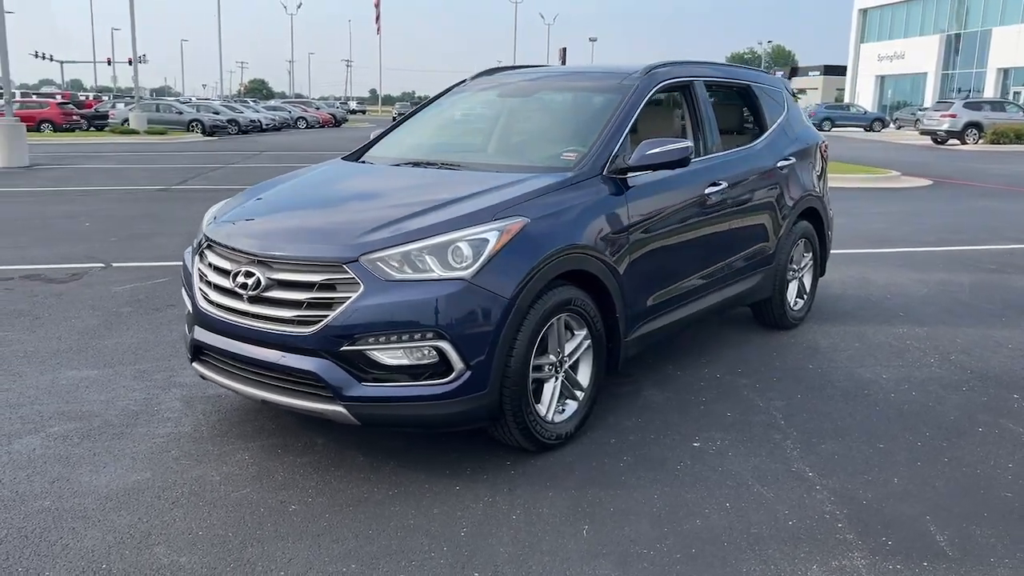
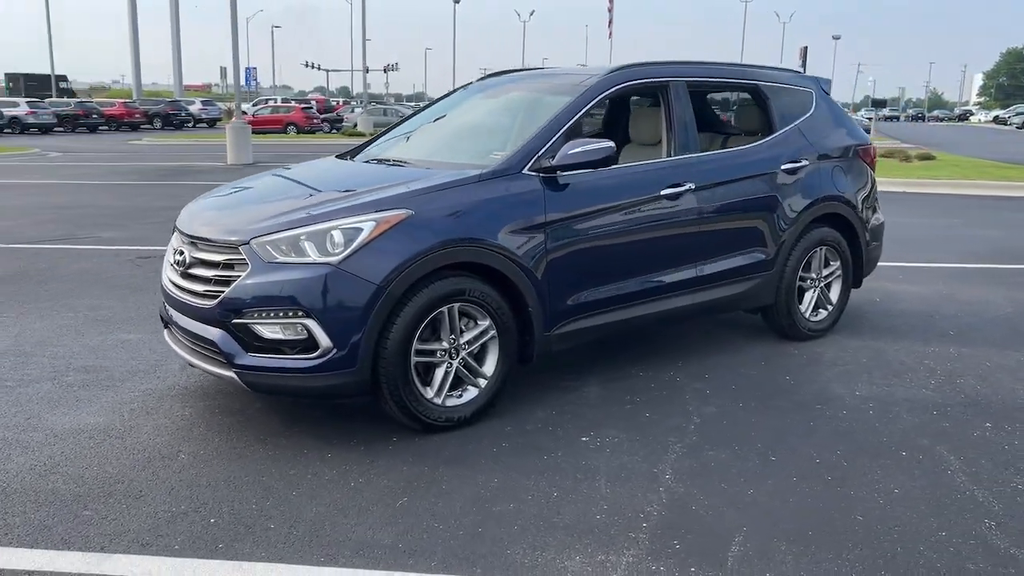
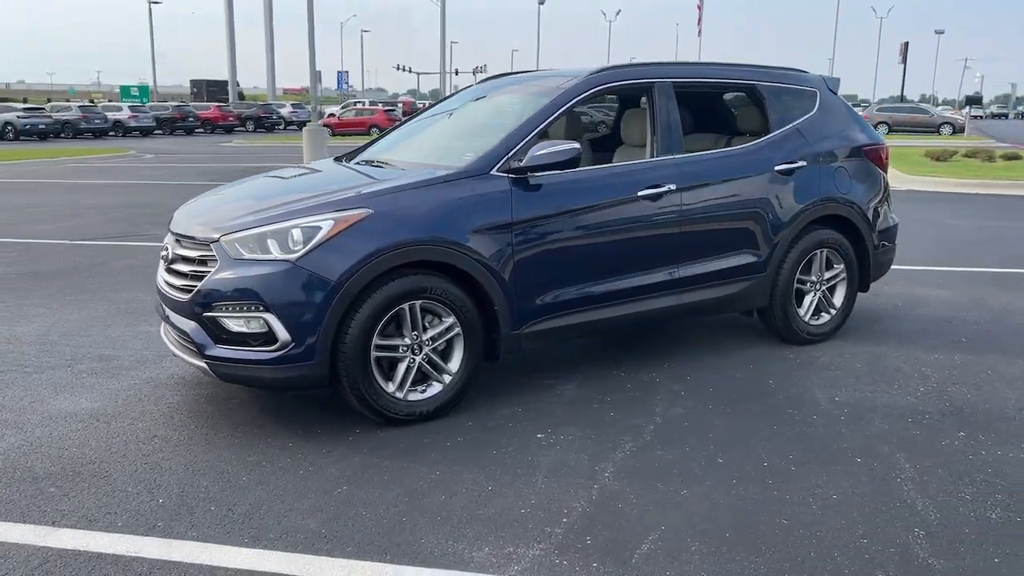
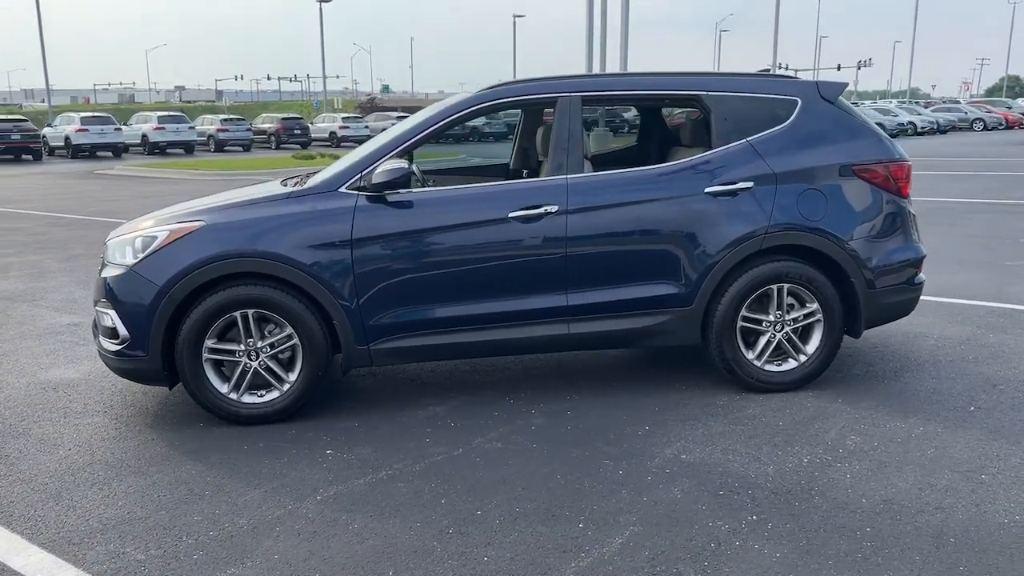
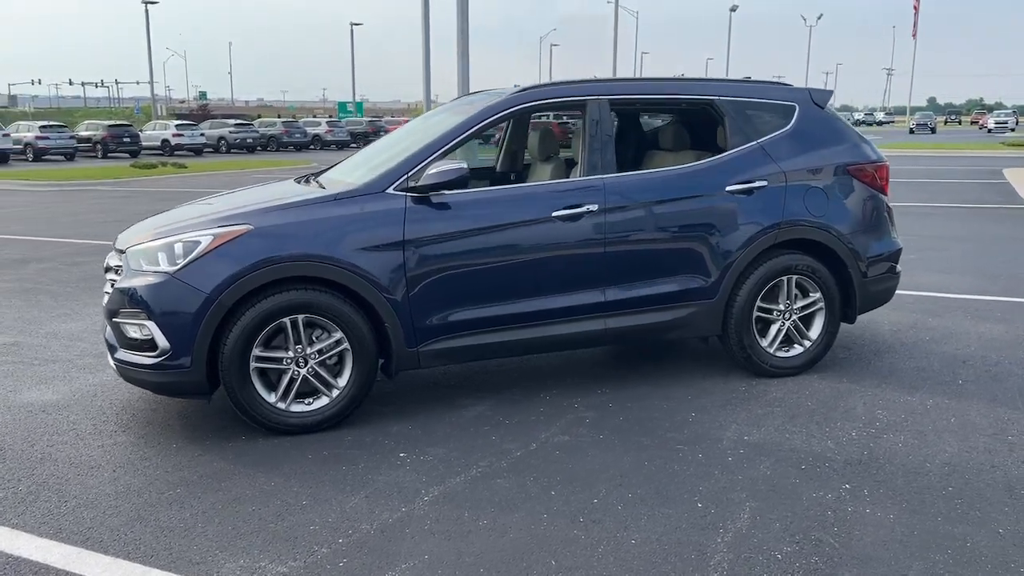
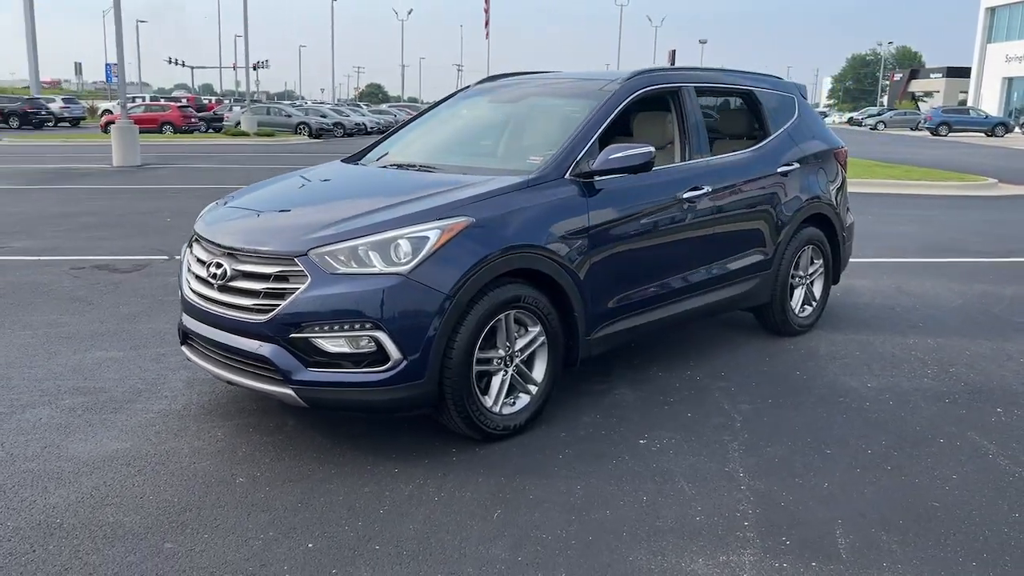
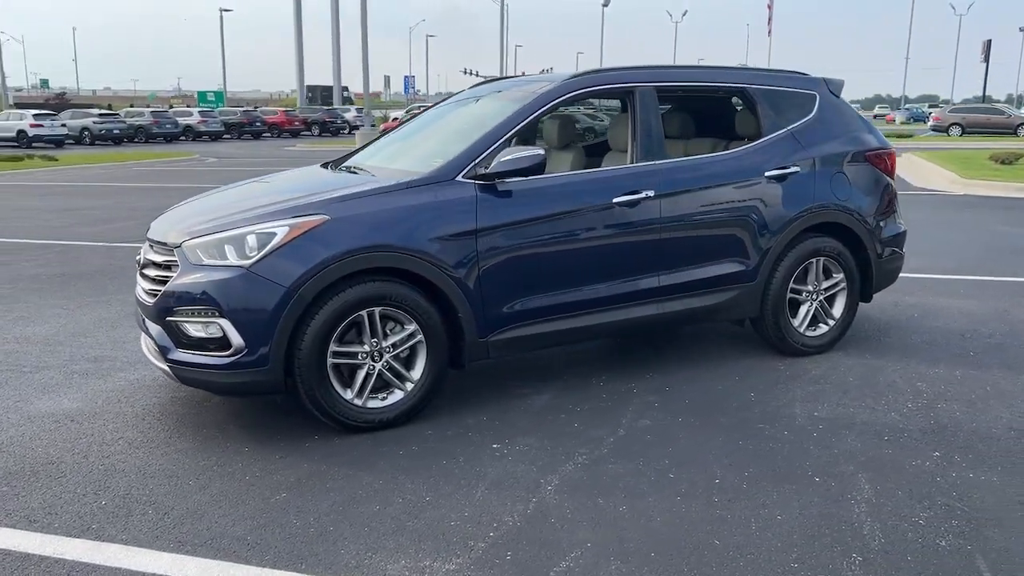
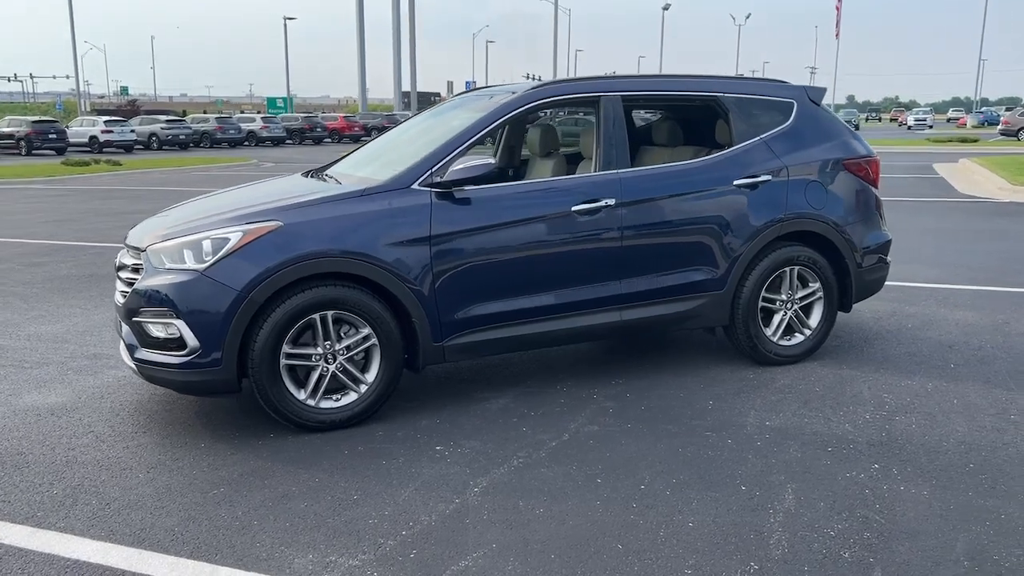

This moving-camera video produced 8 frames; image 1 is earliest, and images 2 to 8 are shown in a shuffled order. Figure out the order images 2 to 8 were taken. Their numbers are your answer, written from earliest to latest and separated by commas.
6, 2, 3, 7, 8, 5, 4
